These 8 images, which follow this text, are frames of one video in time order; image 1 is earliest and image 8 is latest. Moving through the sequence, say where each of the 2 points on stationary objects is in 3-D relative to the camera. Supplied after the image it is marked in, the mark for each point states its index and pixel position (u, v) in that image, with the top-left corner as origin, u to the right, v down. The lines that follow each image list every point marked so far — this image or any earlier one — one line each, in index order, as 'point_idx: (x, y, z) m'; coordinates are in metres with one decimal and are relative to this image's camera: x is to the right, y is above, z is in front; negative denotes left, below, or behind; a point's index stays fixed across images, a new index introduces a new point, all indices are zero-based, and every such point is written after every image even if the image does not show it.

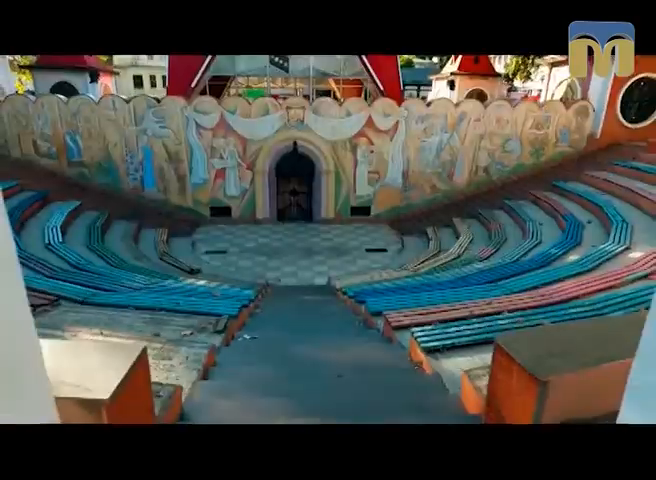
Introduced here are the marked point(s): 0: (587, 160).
0: (+5.3, +1.7, +7.5) m
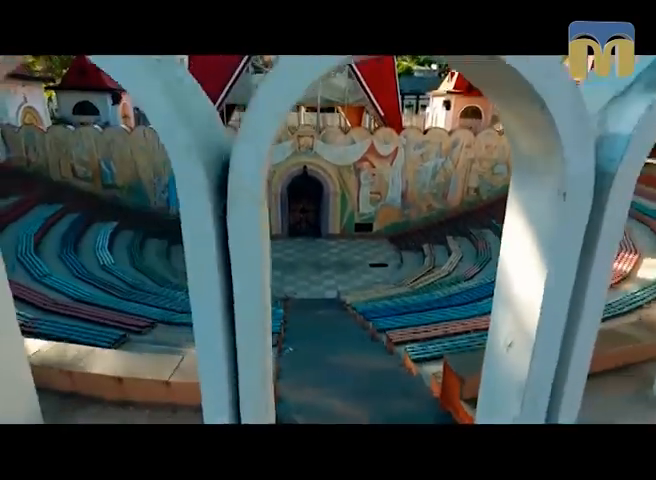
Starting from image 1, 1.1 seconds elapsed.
0: (+5.3, +1.3, +8.3) m
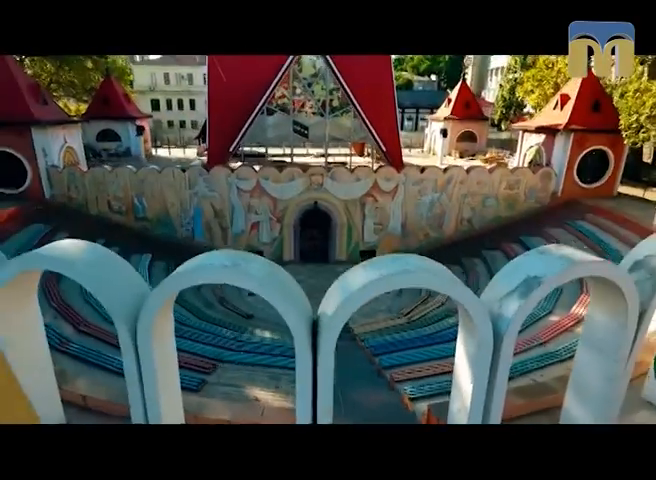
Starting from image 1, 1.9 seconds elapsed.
0: (+5.3, +0.5, +9.4) m
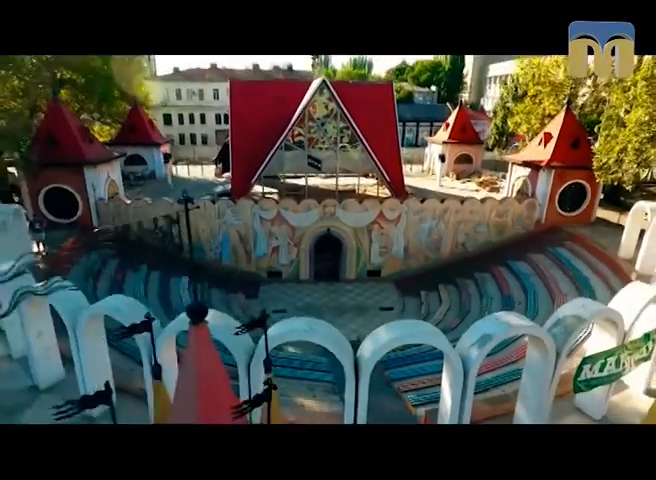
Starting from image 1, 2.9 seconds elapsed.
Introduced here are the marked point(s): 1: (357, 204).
0: (+5.5, 0.0, +10.3) m
1: (+0.8, +0.8, +10.0) m
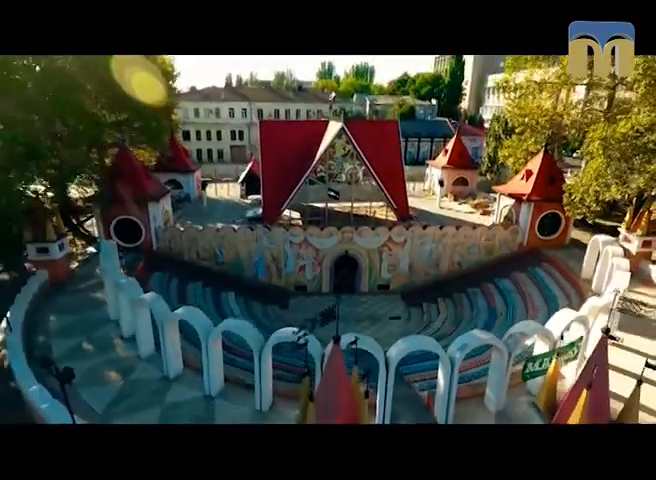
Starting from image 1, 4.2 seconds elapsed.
0: (+5.9, -0.5, +11.8) m
1: (+1.2, +0.4, +11.5) m
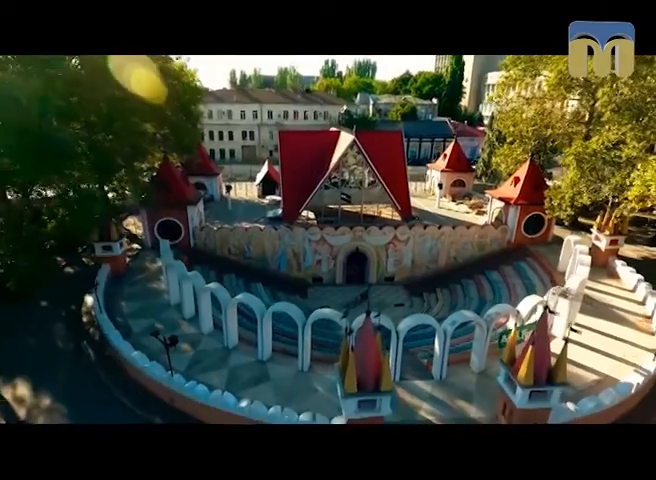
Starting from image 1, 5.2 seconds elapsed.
0: (+6.2, -0.4, +13.2) m
1: (+1.5, +0.5, +12.9) m
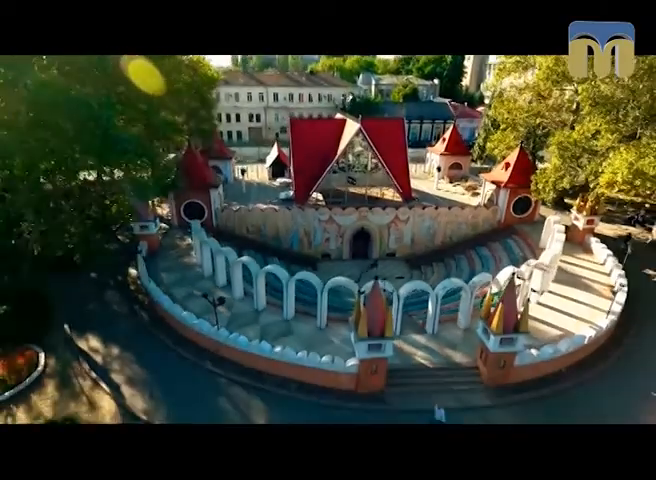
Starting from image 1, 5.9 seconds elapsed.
0: (+6.4, +0.4, +14.3) m
1: (+1.7, +1.2, +14.0) m
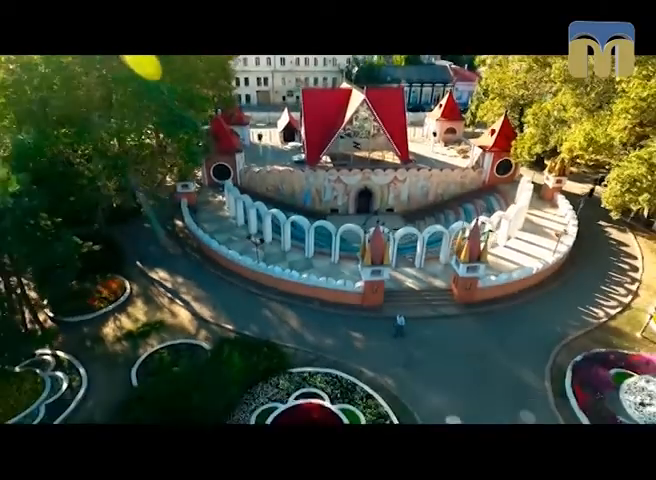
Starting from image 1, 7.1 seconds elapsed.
0: (+6.7, +2.1, +16.1) m
1: (+2.0, +2.8, +15.7) m
